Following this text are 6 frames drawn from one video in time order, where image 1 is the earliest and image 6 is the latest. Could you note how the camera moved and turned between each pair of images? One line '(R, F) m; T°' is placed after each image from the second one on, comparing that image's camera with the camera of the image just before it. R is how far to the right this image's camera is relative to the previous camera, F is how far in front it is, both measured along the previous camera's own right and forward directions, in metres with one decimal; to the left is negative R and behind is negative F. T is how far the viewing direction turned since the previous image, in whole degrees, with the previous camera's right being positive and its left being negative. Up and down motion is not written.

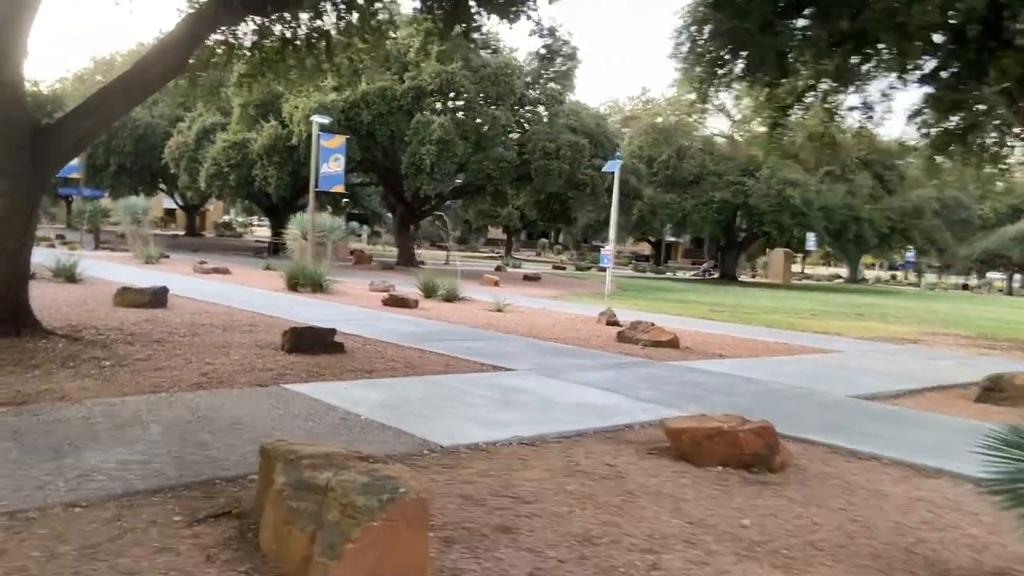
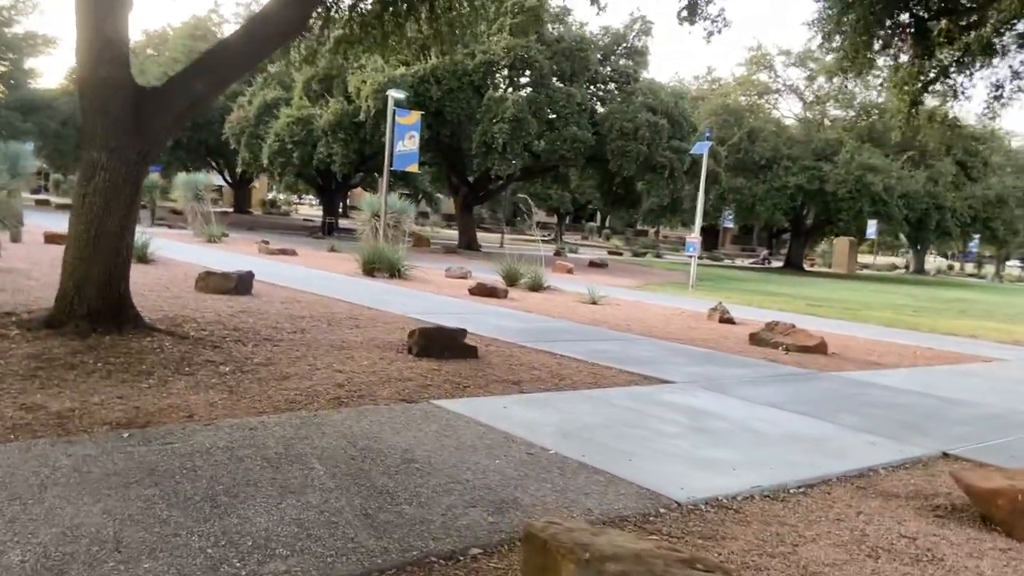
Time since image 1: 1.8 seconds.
(-1.3, +1.3) m; -3°
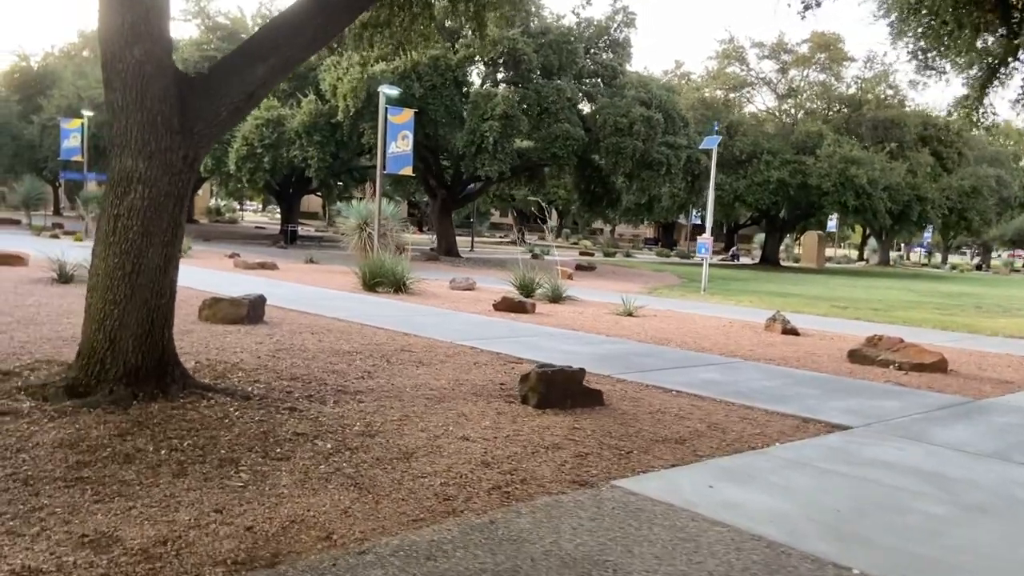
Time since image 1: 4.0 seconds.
(-1.6, +1.7) m; +4°
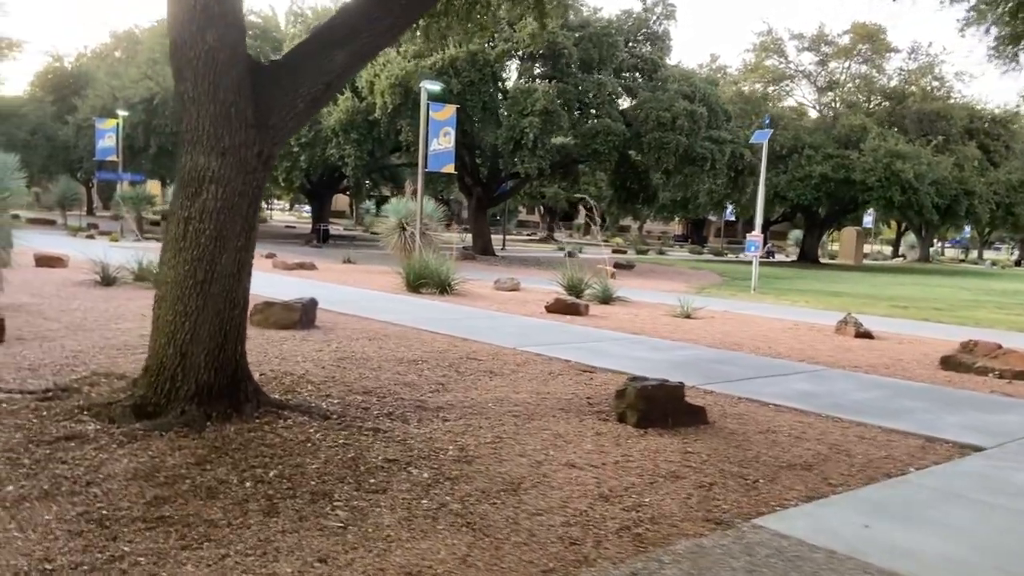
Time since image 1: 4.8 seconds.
(-0.6, +0.6) m; -2°
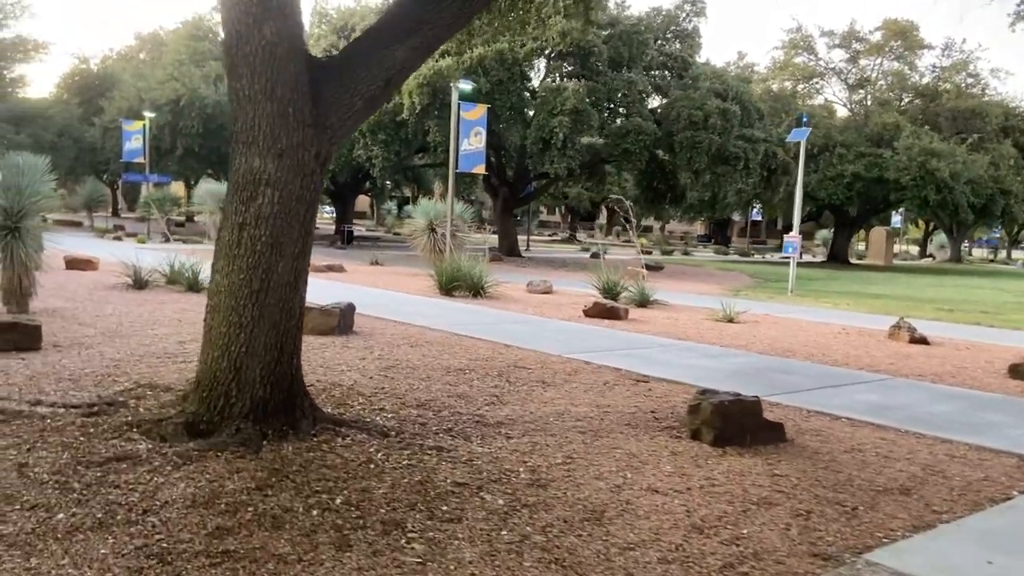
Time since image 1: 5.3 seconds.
(-0.4, +0.4) m; -1°
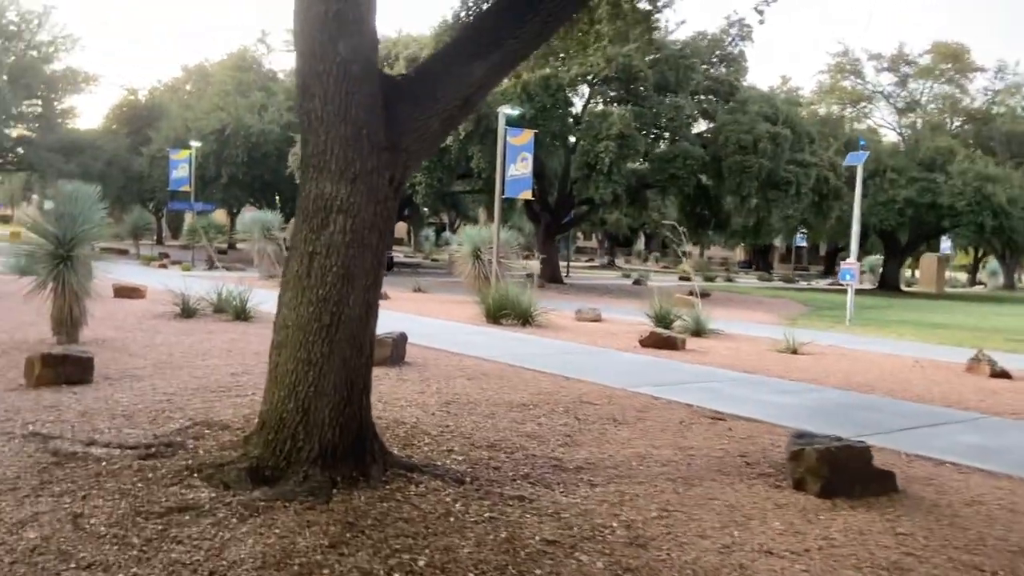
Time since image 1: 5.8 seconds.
(-0.3, +0.4) m; -3°
